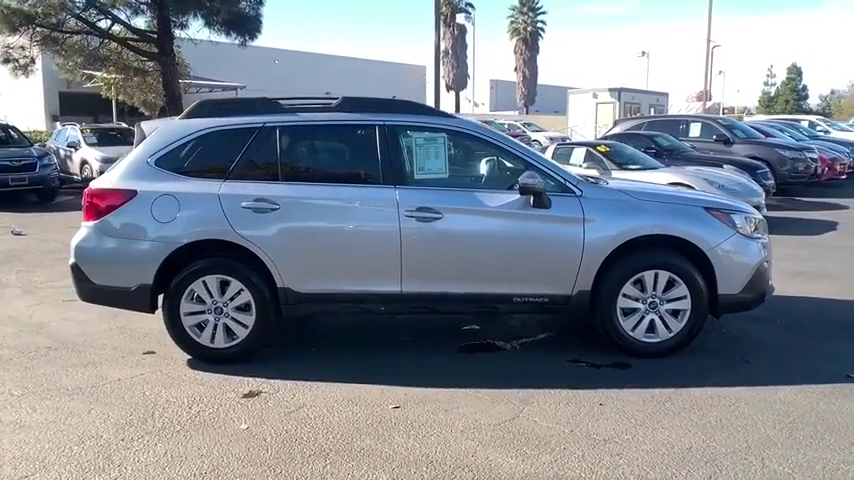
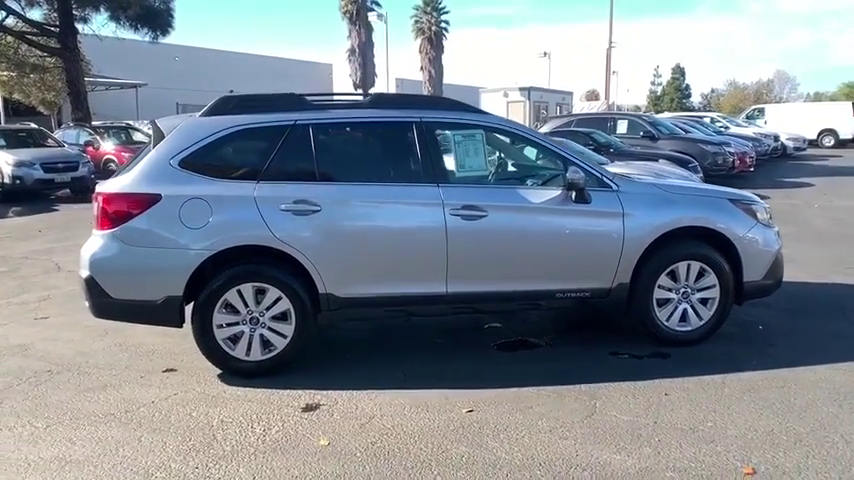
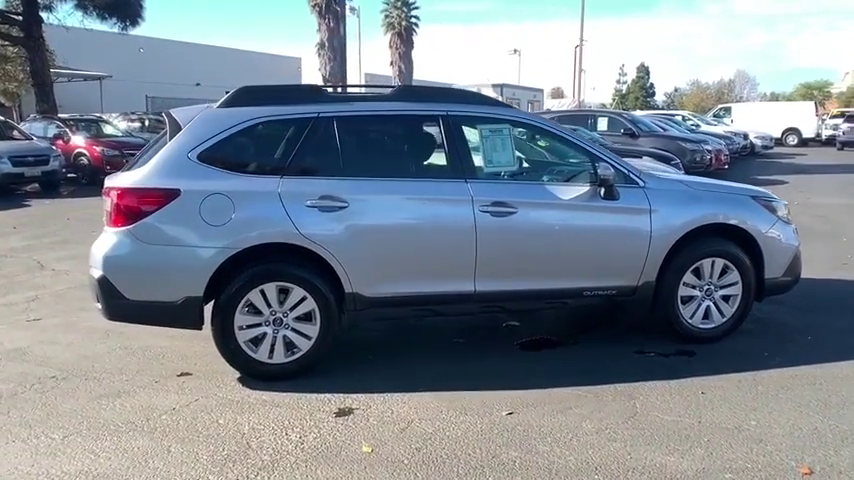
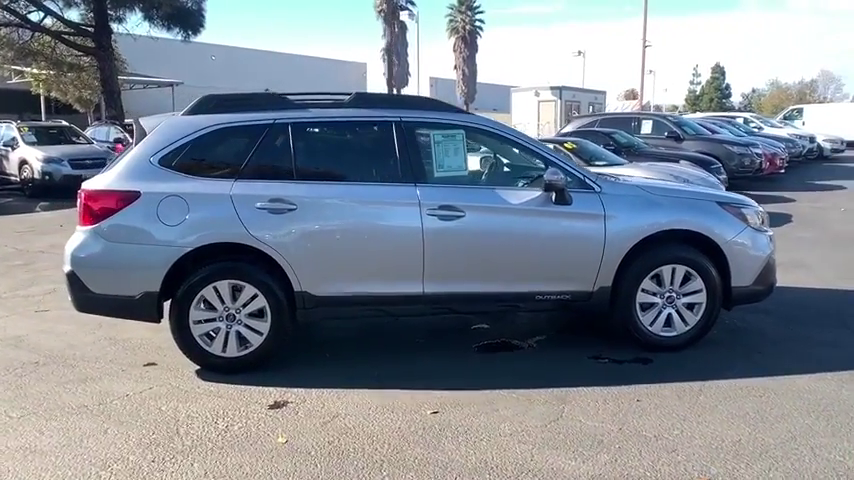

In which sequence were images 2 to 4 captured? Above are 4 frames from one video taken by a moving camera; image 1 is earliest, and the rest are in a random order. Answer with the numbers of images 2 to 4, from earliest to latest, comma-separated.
4, 2, 3
